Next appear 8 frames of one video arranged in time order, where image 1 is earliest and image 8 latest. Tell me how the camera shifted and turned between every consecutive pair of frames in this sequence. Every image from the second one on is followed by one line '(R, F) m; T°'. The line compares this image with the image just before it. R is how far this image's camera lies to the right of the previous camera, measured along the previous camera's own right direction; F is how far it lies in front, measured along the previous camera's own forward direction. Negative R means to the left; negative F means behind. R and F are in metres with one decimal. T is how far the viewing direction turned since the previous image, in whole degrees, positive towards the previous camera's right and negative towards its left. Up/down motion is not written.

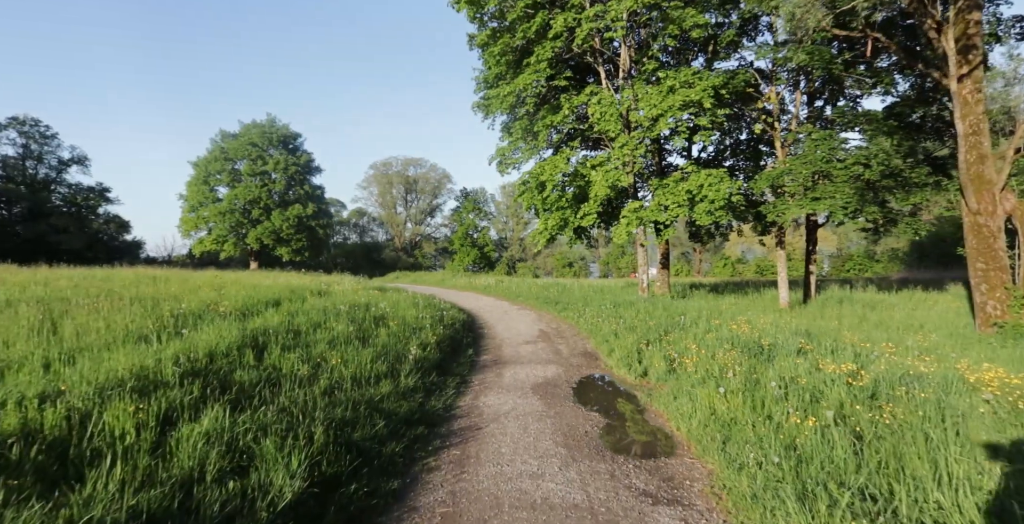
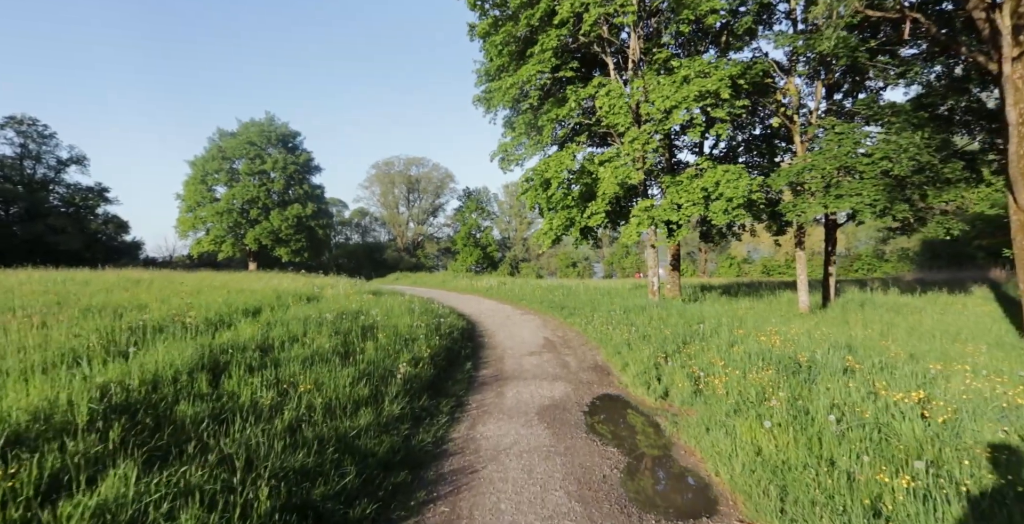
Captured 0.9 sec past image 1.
(0.0, +0.9) m; 0°
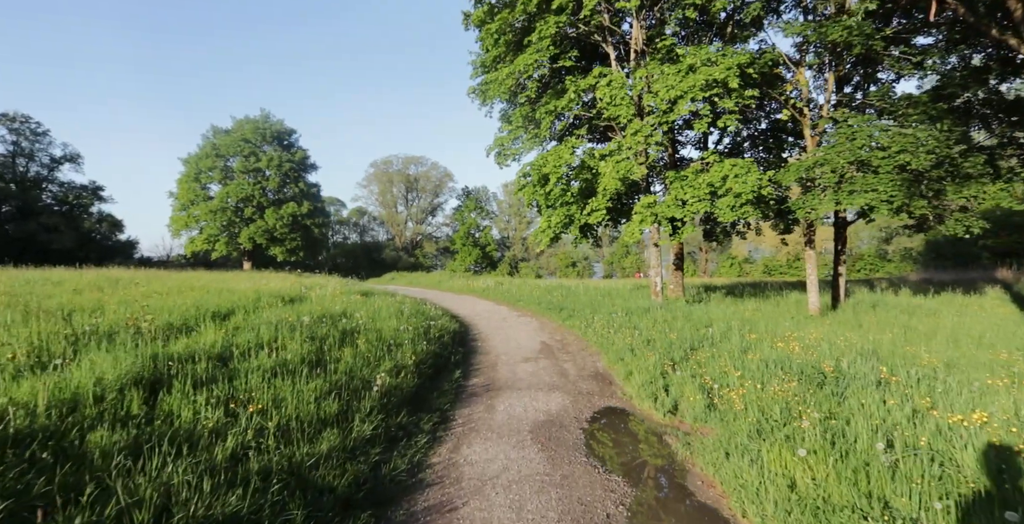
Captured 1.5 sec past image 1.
(+0.1, +0.7) m; 0°
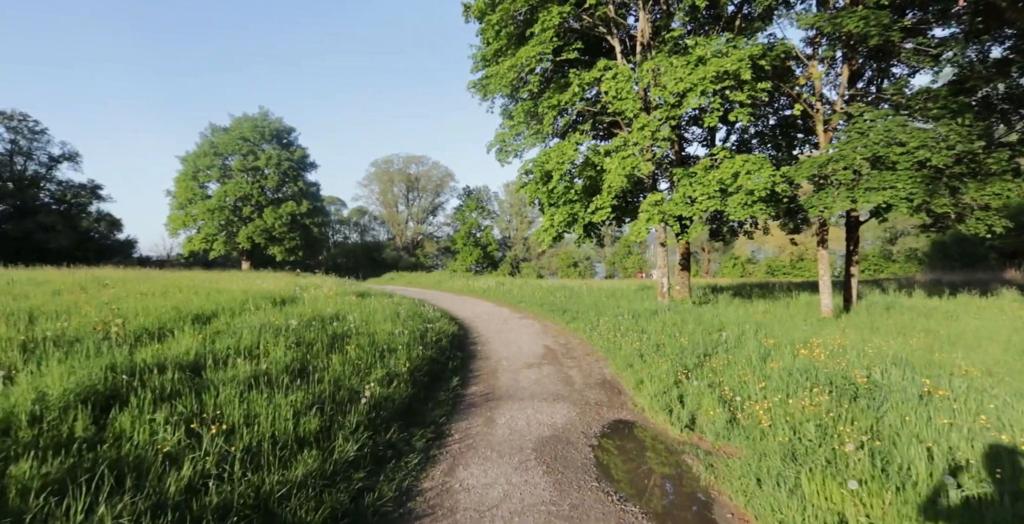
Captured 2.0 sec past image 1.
(0.0, +0.5) m; 0°
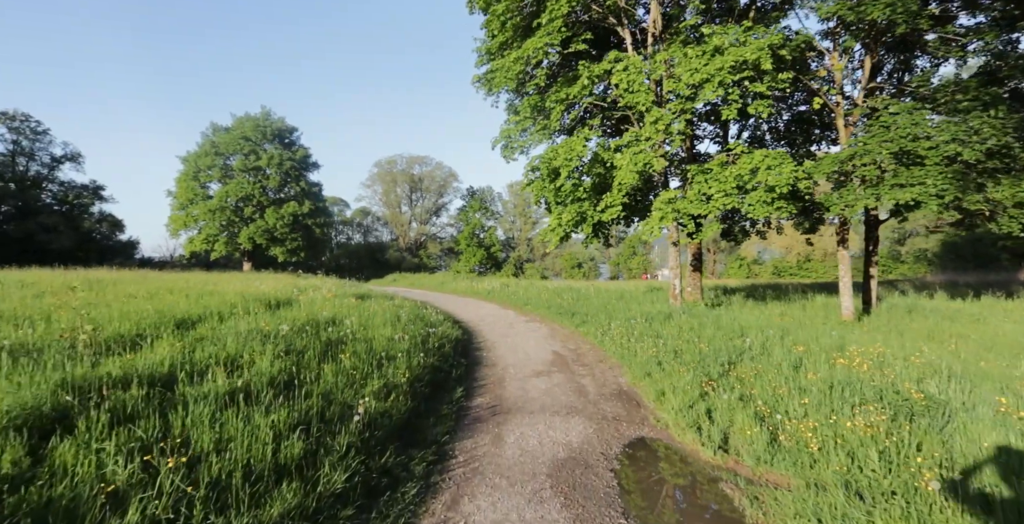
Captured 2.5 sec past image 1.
(-0.1, +0.6) m; 0°
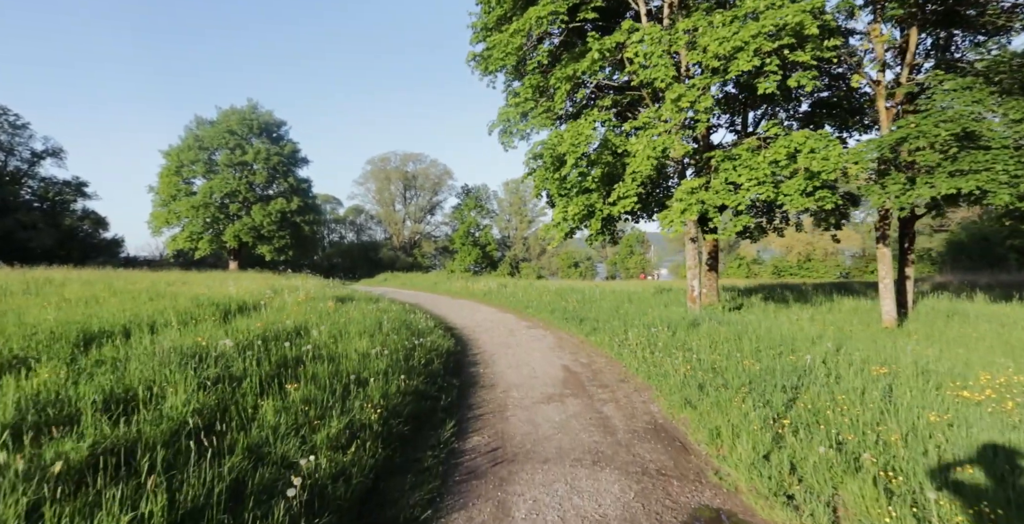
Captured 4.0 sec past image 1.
(-0.1, +1.5) m; +1°
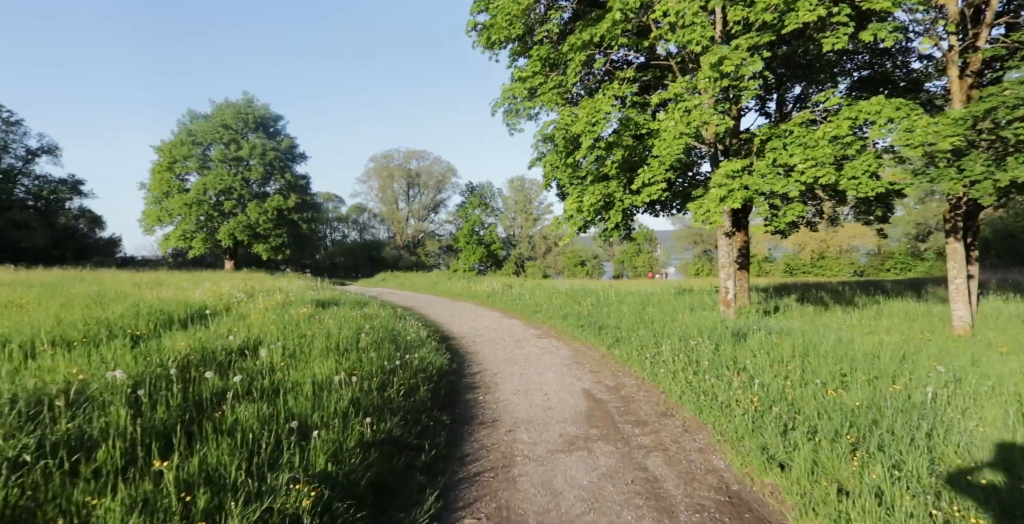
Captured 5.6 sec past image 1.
(0.0, +1.7) m; -1°
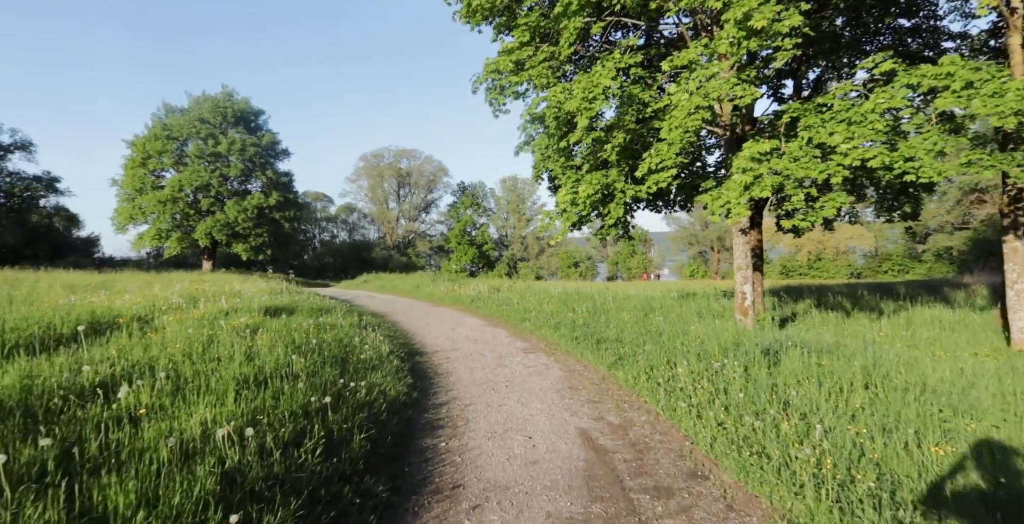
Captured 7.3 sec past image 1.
(+0.2, +1.6) m; +1°
